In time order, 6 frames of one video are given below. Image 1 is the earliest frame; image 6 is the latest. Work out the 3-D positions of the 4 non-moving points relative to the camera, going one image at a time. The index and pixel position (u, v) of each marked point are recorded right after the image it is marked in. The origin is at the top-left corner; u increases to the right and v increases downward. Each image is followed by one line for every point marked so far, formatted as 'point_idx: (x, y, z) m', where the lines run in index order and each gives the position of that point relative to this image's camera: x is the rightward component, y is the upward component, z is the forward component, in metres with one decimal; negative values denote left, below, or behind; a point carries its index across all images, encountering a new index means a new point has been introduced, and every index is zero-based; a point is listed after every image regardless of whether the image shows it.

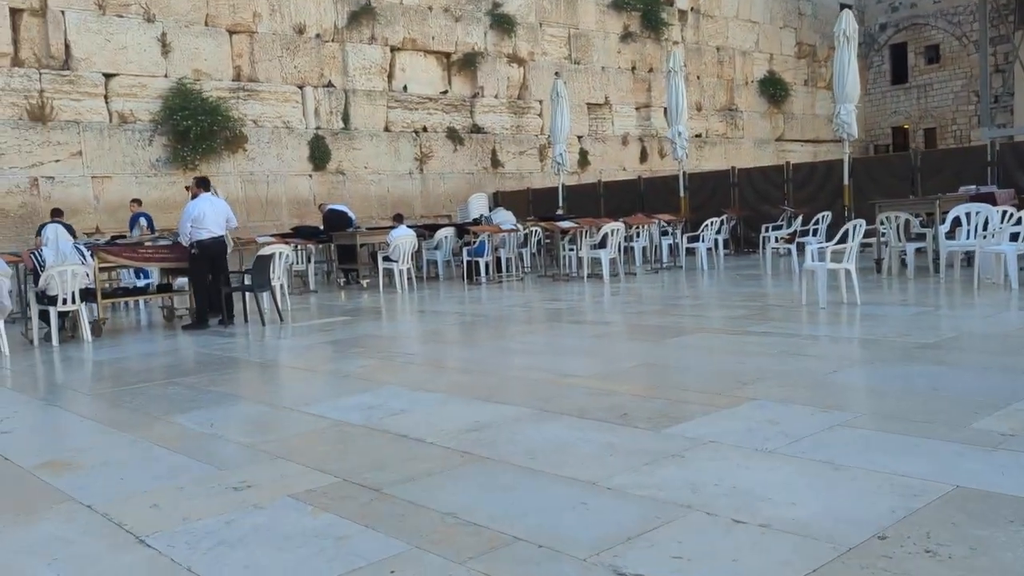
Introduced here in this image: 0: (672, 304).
0: (+2.1, -0.2, +11.0) m
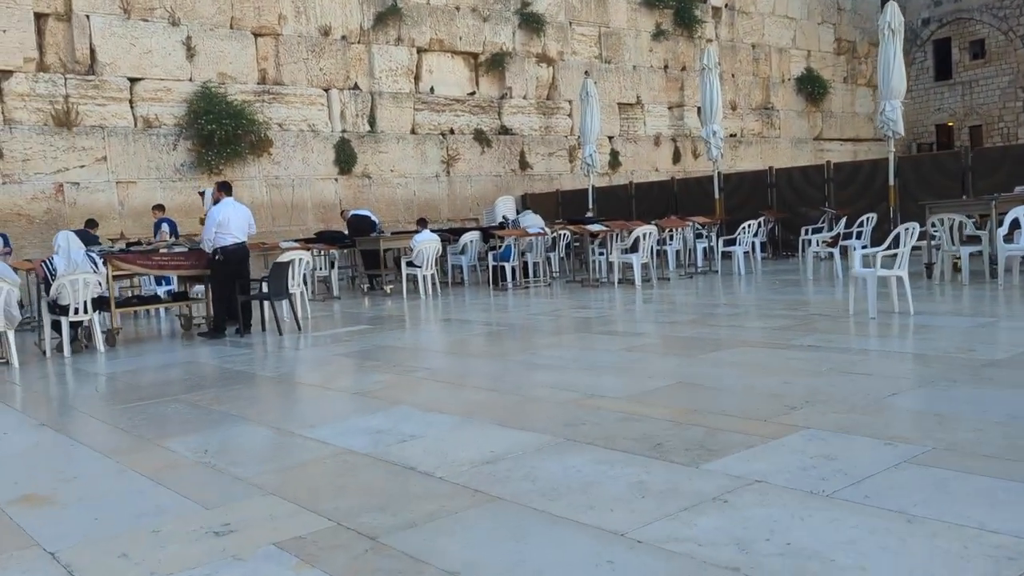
0: (+2.5, -0.3, +10.4) m
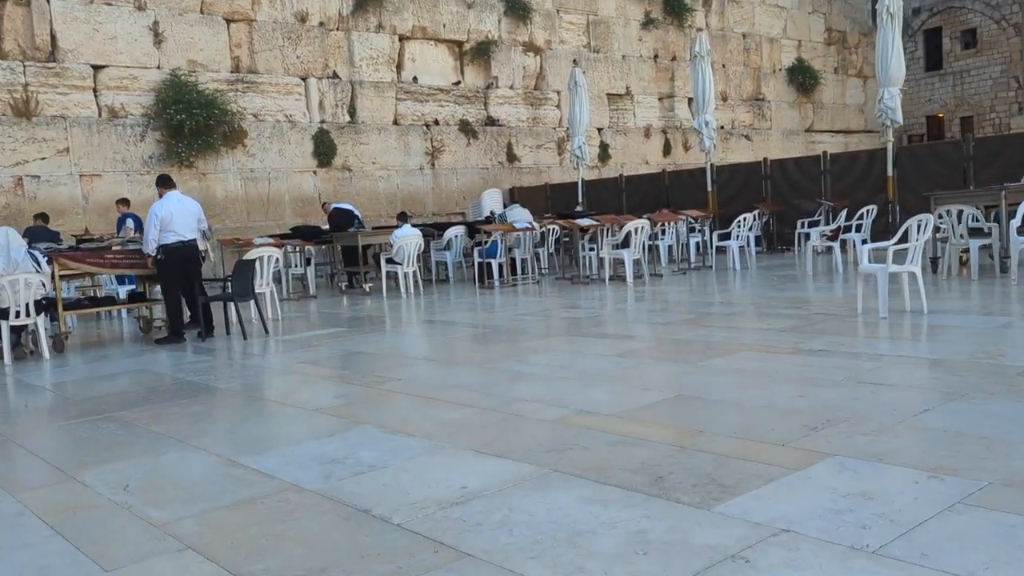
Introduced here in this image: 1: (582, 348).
0: (+2.3, -0.3, +9.8) m
1: (+0.6, -0.5, +7.1) m
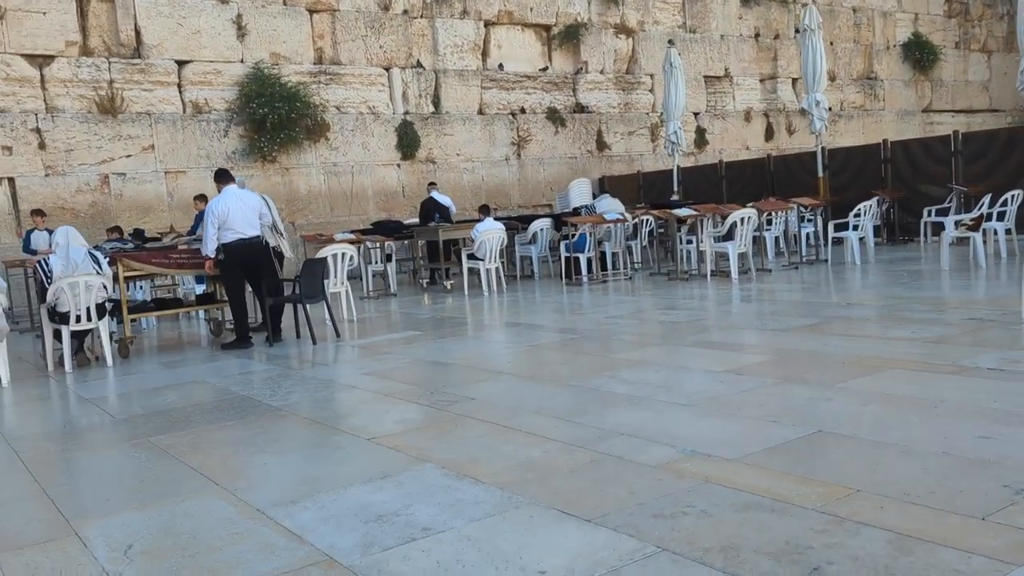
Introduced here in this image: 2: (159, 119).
0: (+3.3, -0.3, +8.5) m
1: (+1.3, -0.5, +6.1) m
2: (-6.7, +3.2, +15.5) m
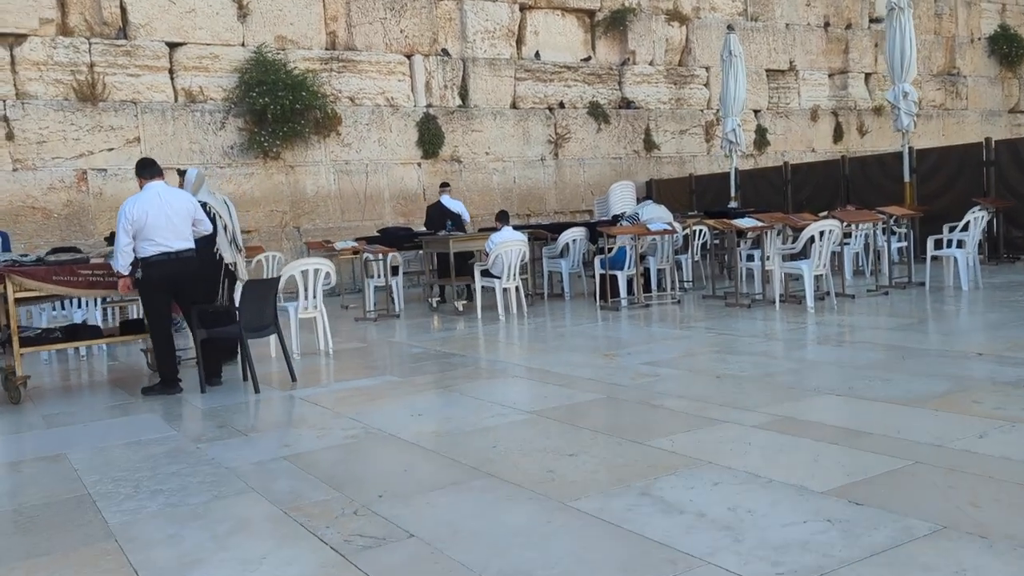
0: (+3.3, -0.6, +6.2) m
1: (+1.2, -0.8, +3.9) m
2: (-6.2, +3.0, +13.8) m
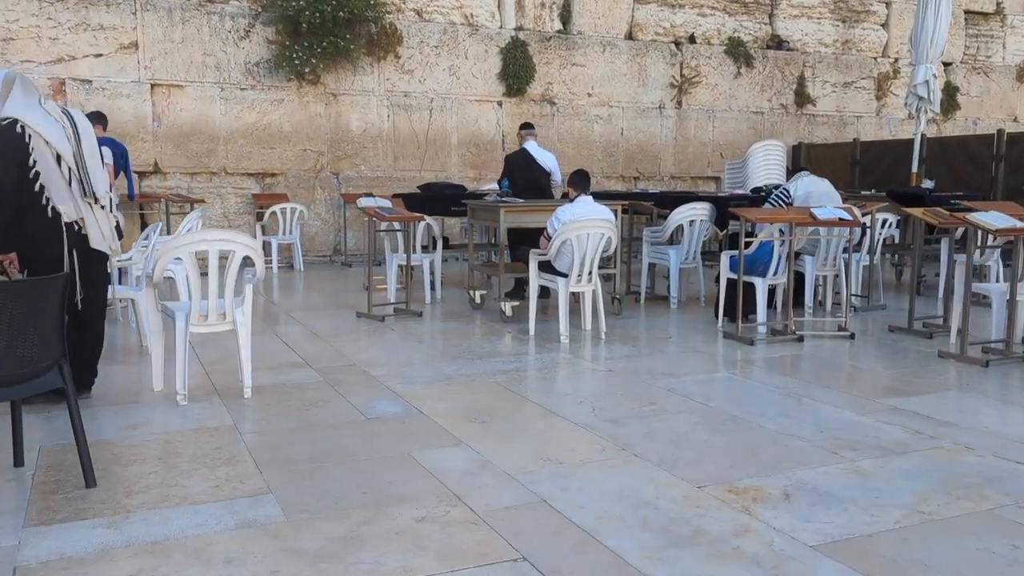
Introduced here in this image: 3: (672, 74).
0: (+3.3, -1.1, +2.1) m
1: (+0.9, -1.3, +0.2) m
2: (-4.8, +3.7, +10.7) m
3: (+2.8, +3.7, +14.1) m
